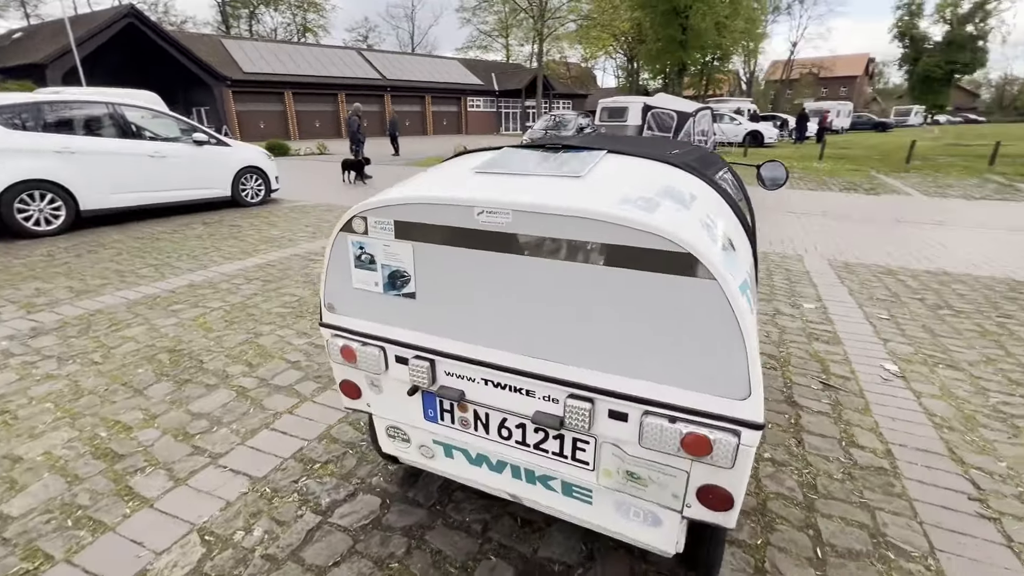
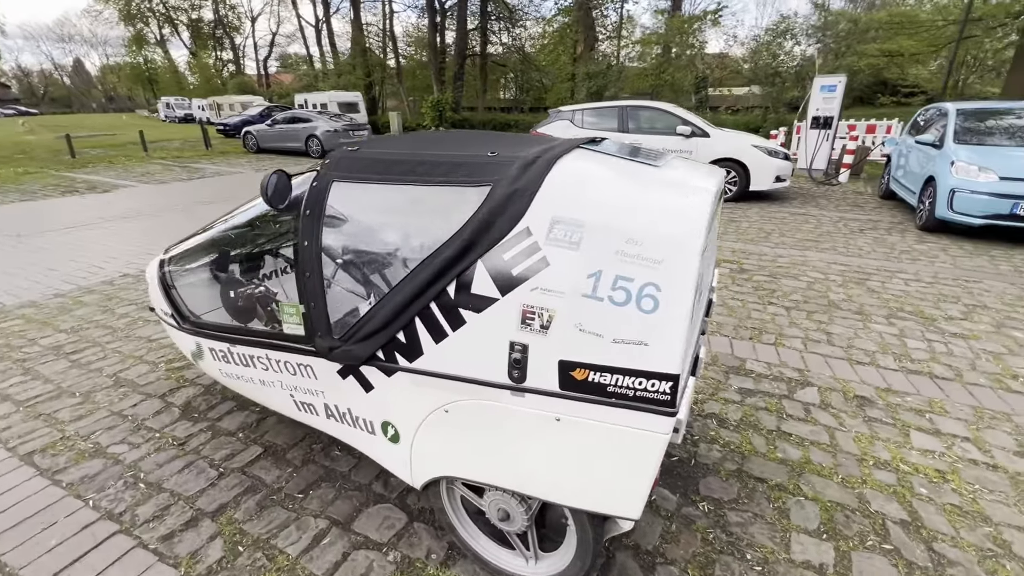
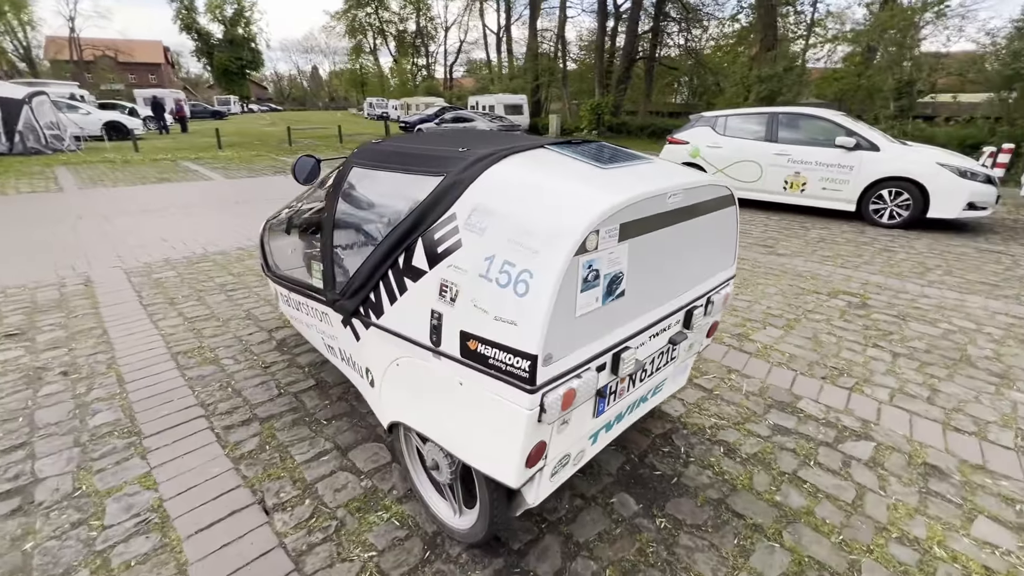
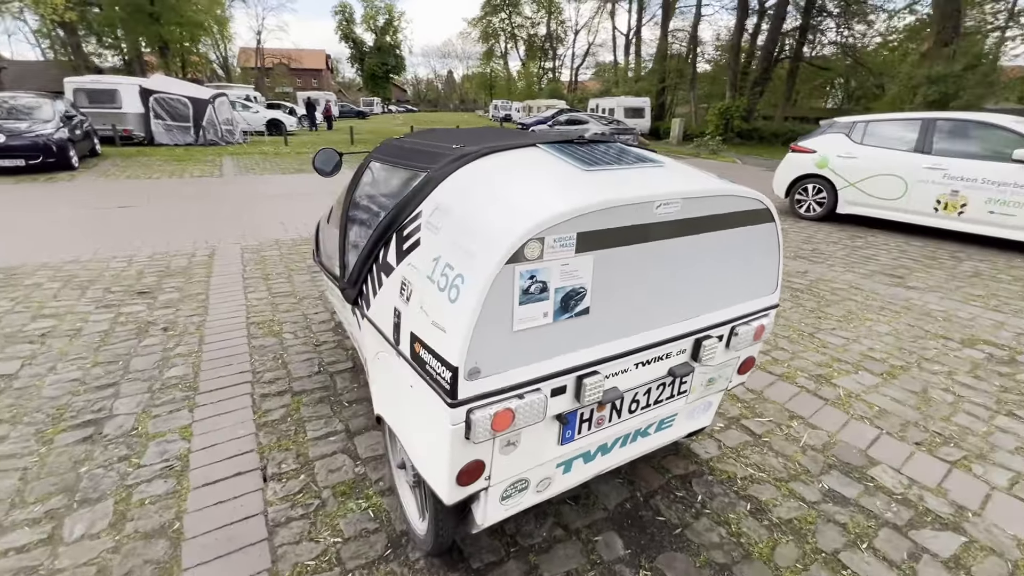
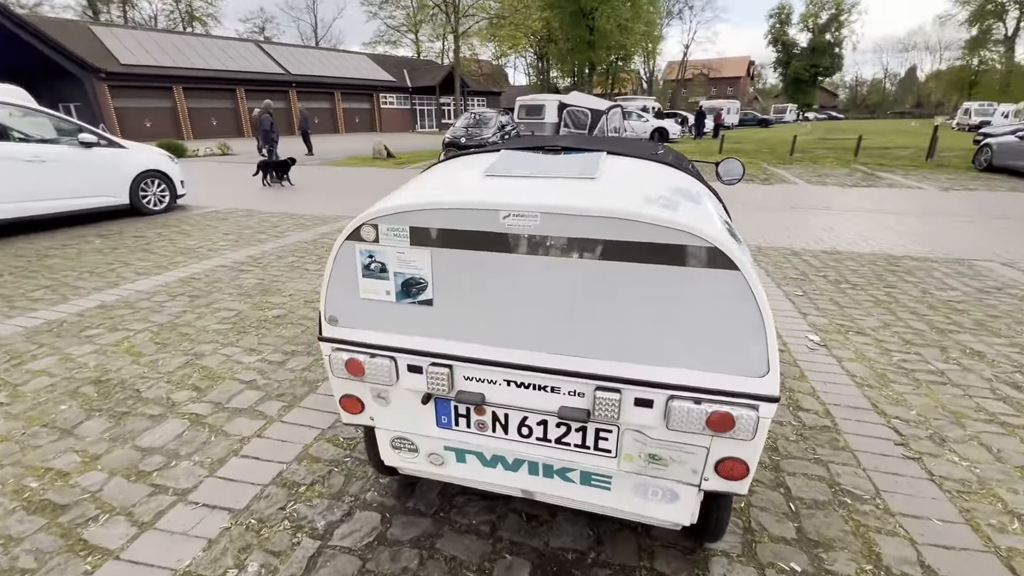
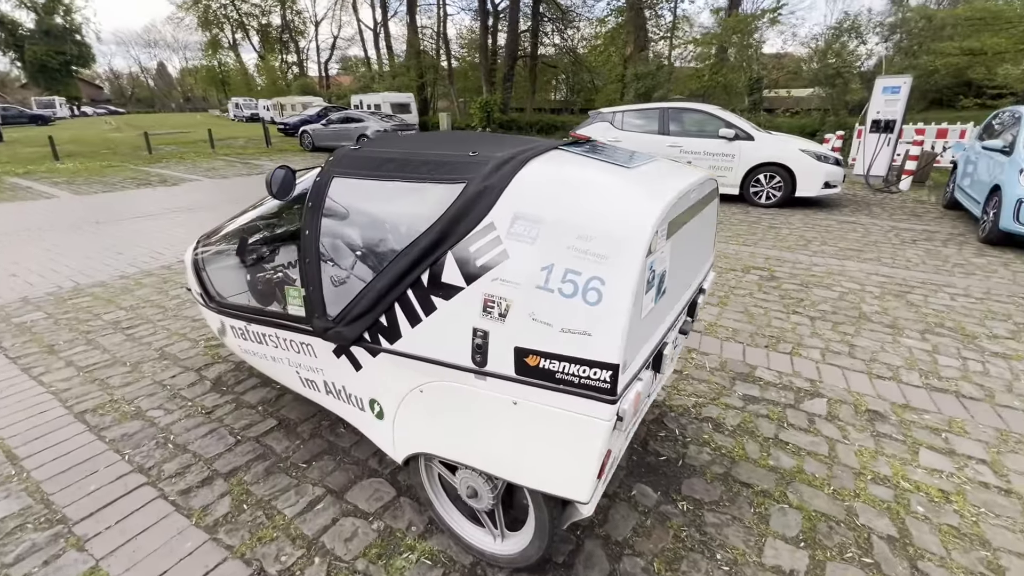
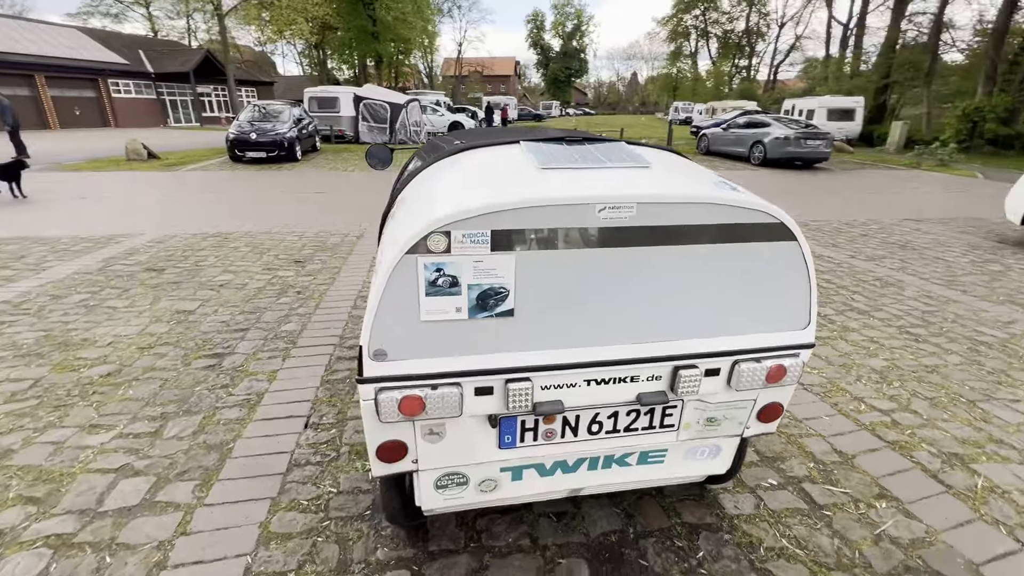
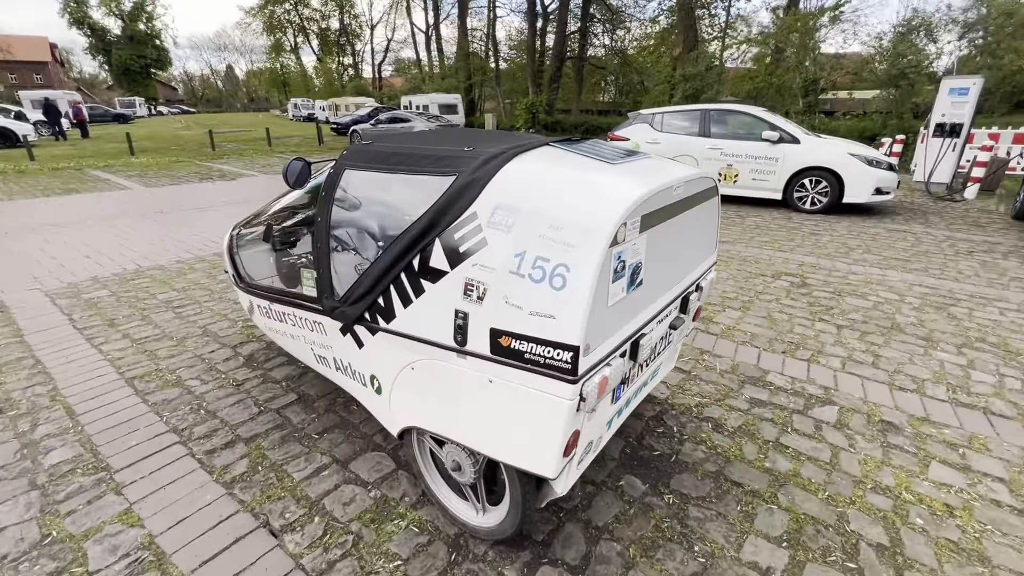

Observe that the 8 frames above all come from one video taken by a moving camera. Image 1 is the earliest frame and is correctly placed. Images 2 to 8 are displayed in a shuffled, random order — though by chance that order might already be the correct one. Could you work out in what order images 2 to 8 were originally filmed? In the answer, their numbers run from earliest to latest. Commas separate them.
5, 7, 4, 3, 8, 6, 2
